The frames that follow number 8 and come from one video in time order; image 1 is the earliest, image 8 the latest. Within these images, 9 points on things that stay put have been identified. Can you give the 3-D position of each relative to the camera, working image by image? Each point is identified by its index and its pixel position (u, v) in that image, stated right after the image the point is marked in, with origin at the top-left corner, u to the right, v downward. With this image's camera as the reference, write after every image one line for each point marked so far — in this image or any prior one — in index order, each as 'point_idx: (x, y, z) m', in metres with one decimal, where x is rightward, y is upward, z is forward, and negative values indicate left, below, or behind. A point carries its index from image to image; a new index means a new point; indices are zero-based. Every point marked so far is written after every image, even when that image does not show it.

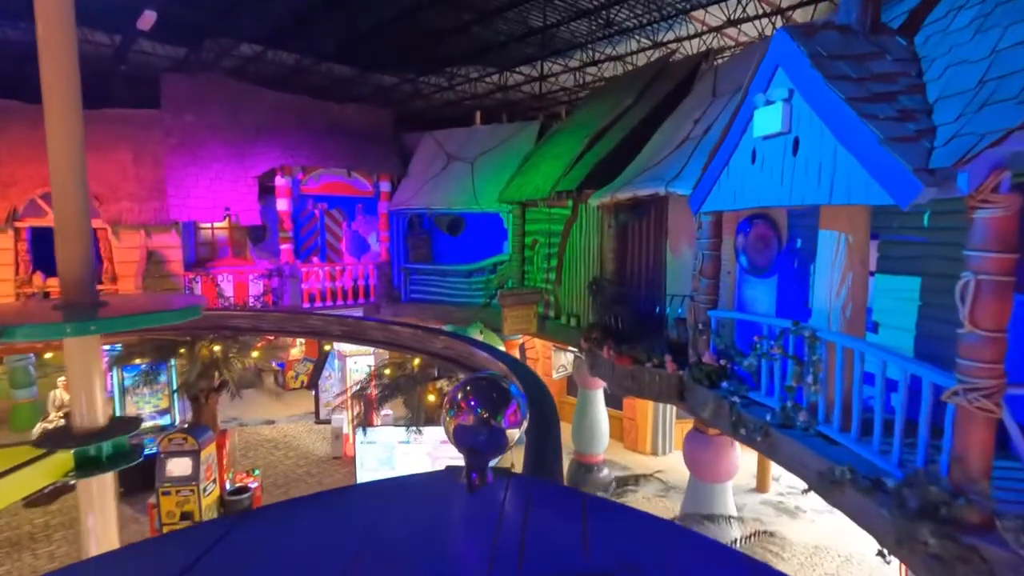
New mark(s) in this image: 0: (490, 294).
0: (-0.4, -0.1, +10.5) m
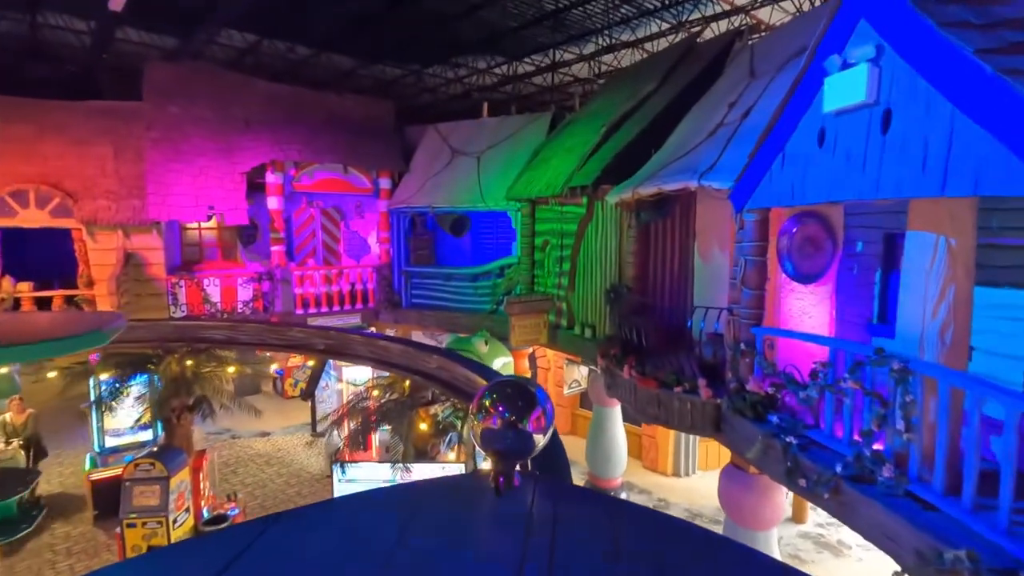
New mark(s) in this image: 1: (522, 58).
0: (-0.3, -0.2, +9.6) m
1: (+0.3, +5.7, +13.3) m
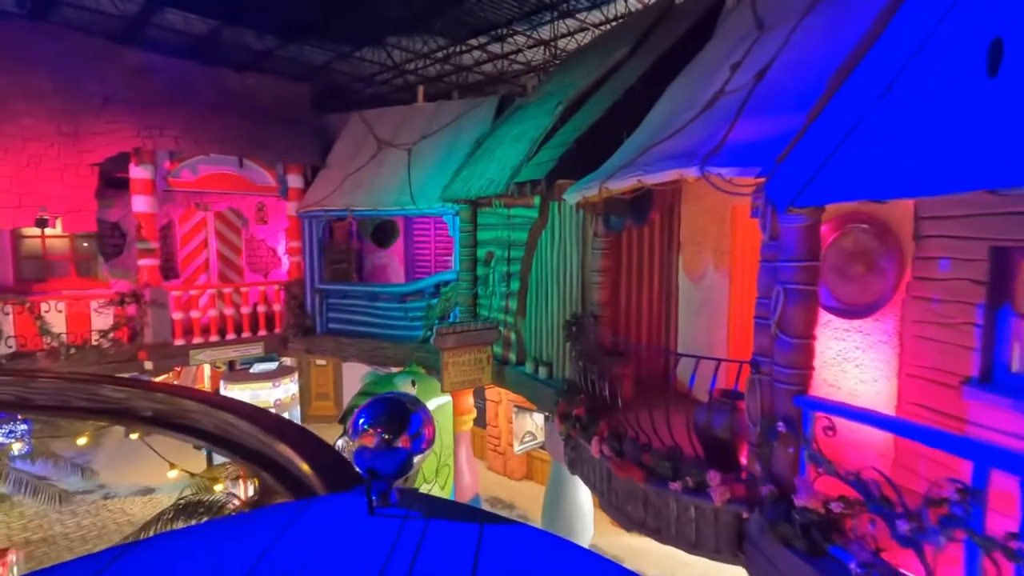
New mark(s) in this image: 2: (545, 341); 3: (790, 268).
0: (-1.2, -0.6, +7.7) m
1: (-1.0, +5.3, +11.5) m
2: (+0.4, -0.6, +6.0) m
3: (+1.5, +0.1, +2.9) m
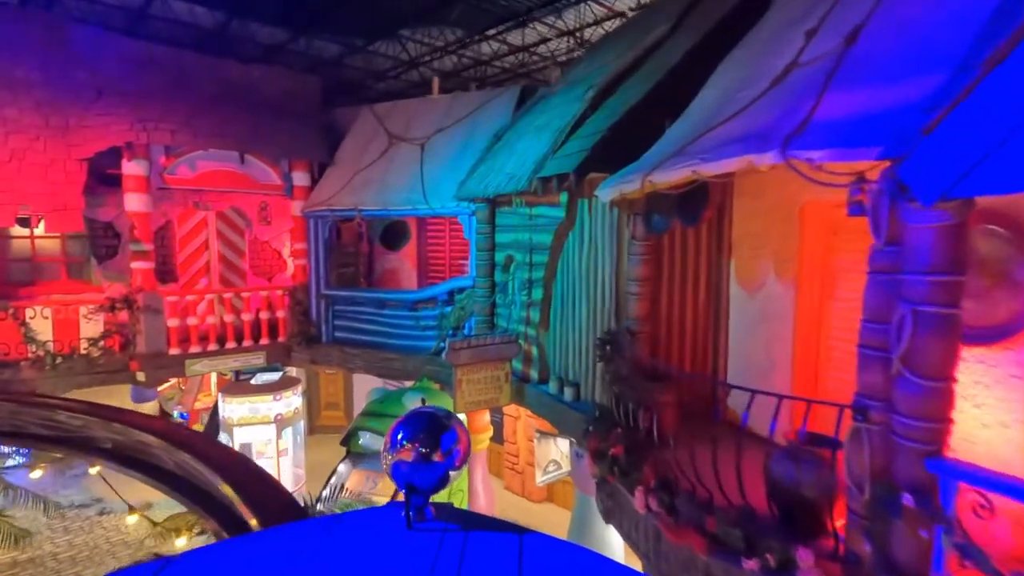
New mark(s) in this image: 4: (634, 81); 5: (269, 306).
0: (-0.9, -0.6, +7.1) m
1: (-0.5, +5.2, +10.9) m
2: (+0.6, -0.7, +5.3) m
3: (+1.6, 0.0, +2.1) m
4: (+1.1, +2.0, +5.1) m
5: (-3.6, -0.3, +8.0) m
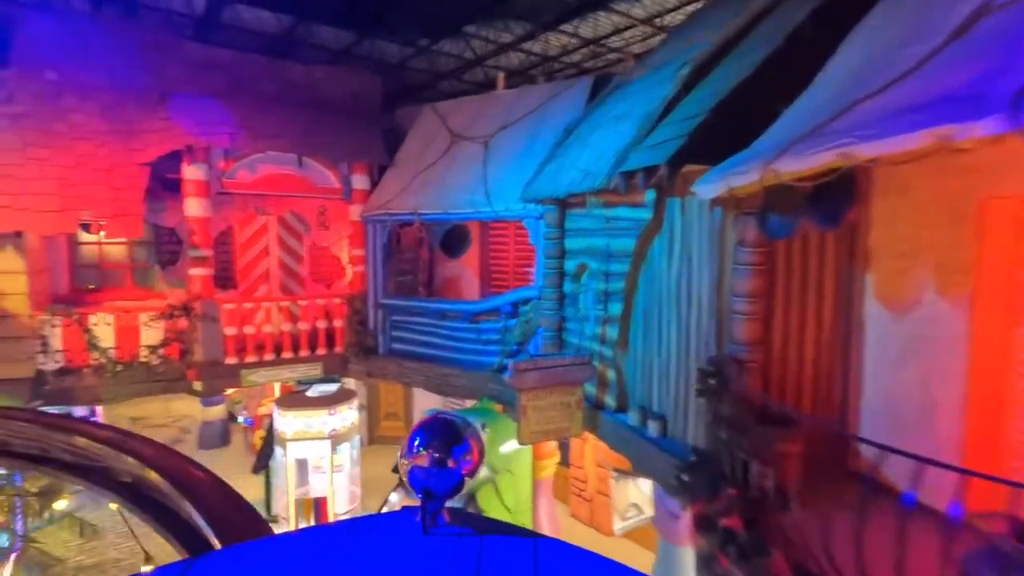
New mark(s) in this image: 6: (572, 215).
0: (-0.1, -0.8, +6.4) m
1: (+0.8, +5.0, +10.2) m
2: (+1.2, -0.8, +4.4) m
3: (+1.9, -0.1, +1.2) m
4: (+1.8, +1.8, +4.2) m
5: (-2.6, -0.4, +7.7) m
6: (+0.6, +0.8, +5.7) m
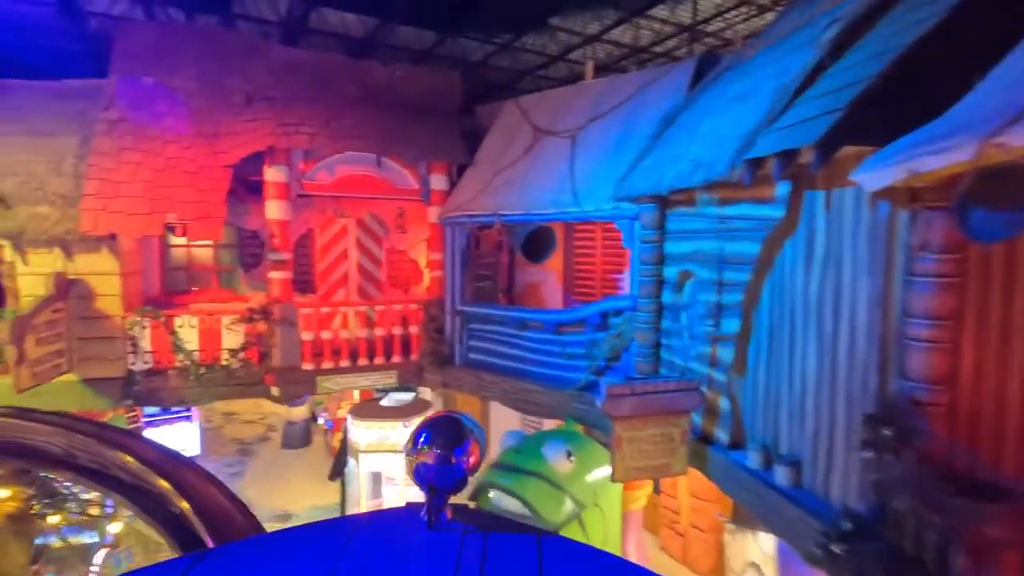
0: (+0.9, -0.9, +5.7) m
1: (+2.4, +4.9, +9.4) m
2: (+1.9, -0.9, +3.6) m
3: (+2.0, -0.2, +0.3) m
4: (+2.4, +1.7, +3.3) m
5: (-1.5, -0.5, +7.3) m
6: (+1.5, +0.7, +4.9) m
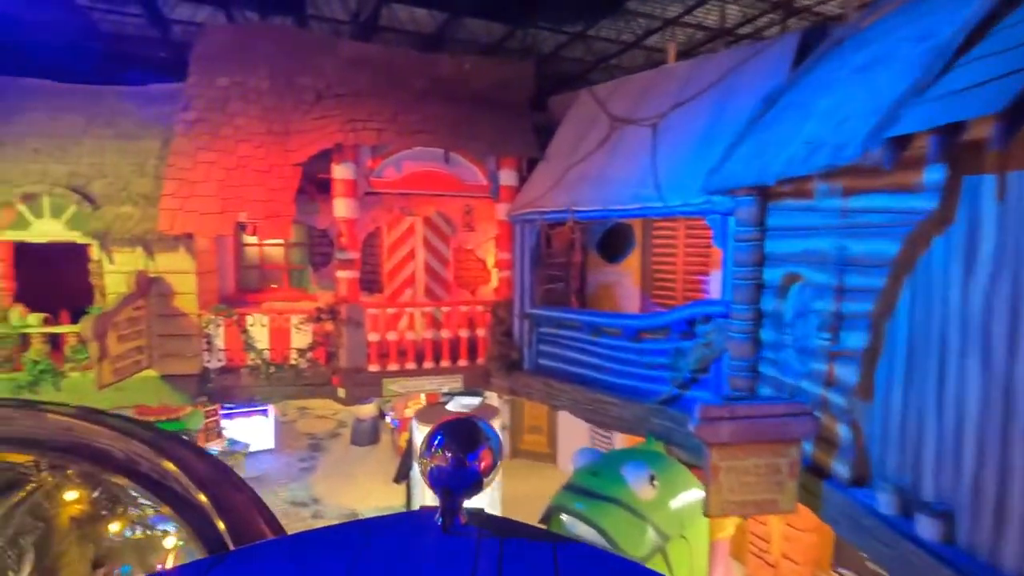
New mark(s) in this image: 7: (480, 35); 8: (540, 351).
0: (+1.6, -0.9, +5.1) m
1: (+3.6, +4.8, +8.6) m
2: (+2.3, -0.9, +2.9) m
3: (+2.1, -0.2, -0.4) m
4: (+2.8, +1.7, +2.6) m
5: (-0.6, -0.5, +7.0) m
6: (+2.1, +0.6, +4.3) m
7: (-0.6, +4.8, +10.2) m
8: (+0.4, -0.8, +6.8) m
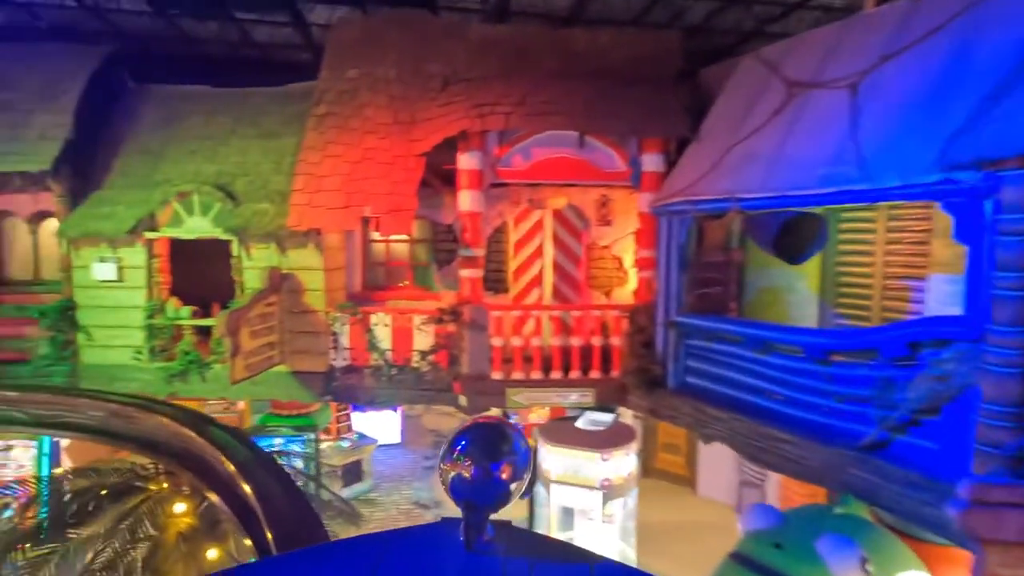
0: (+2.7, -1.0, +3.8) m
1: (+5.5, +4.7, +6.7) m
2: (+2.9, -1.0, +1.5) m
3: (+2.0, -0.3, -1.6) m
4: (+3.4, +1.6, +1.0) m
5: (+1.1, -0.5, +6.2) m
6: (+3.0, +0.5, +2.9) m
7: (+1.8, +4.8, +9.2) m
8: (+1.9, -0.8, +5.7) m
